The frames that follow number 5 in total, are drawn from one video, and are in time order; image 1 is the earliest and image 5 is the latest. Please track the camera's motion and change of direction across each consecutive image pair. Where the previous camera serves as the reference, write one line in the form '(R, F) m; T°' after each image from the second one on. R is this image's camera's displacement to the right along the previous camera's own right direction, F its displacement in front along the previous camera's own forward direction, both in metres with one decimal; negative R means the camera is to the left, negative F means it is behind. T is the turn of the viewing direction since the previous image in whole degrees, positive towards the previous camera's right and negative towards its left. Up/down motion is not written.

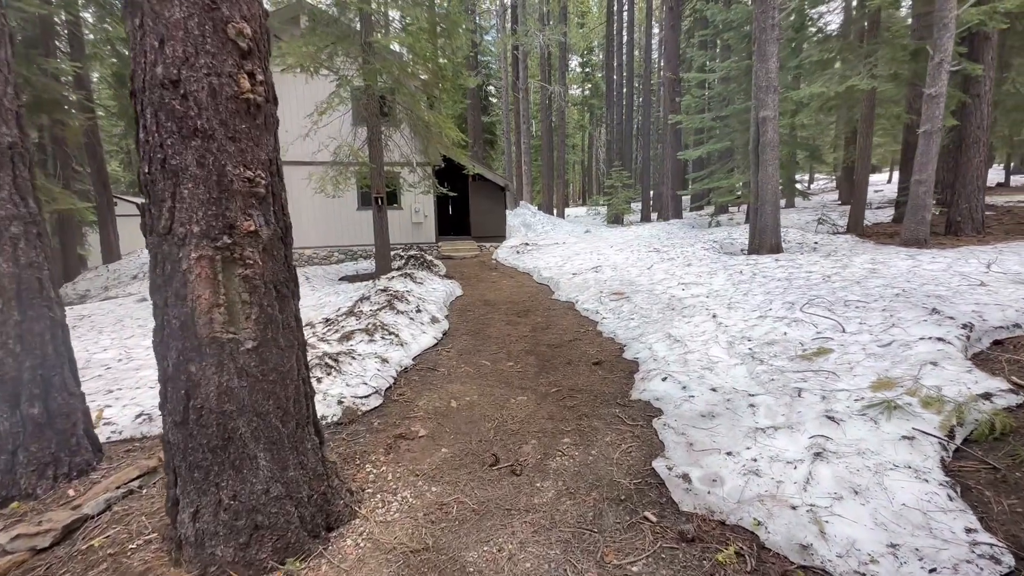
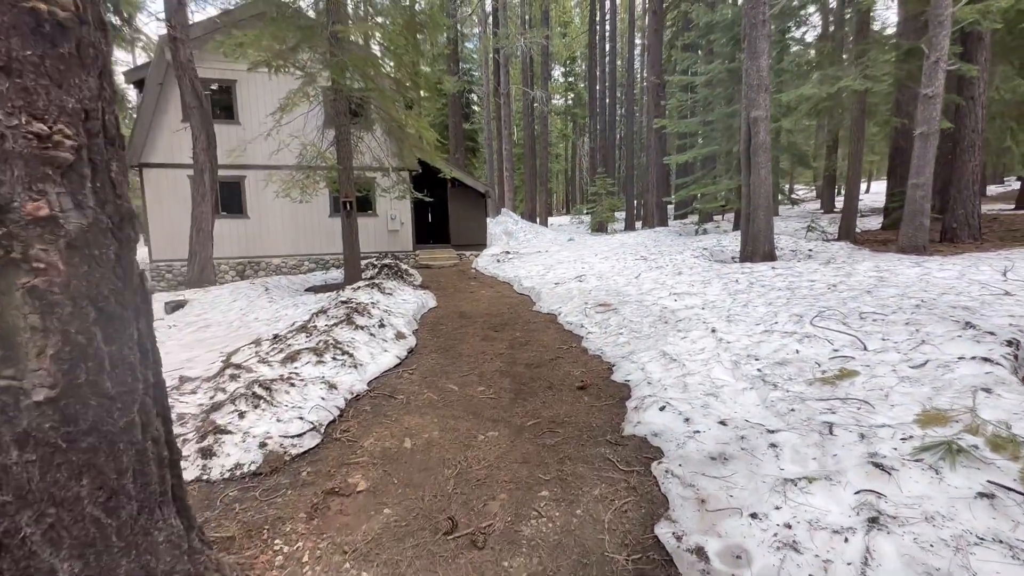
(+0.1, +0.7) m; +2°
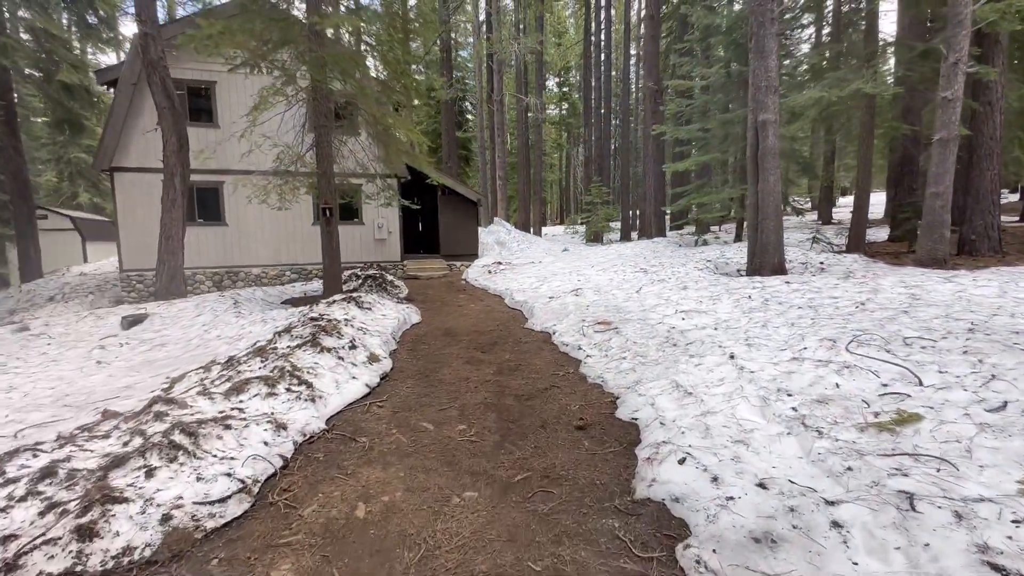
(+0.1, +0.7) m; +1°
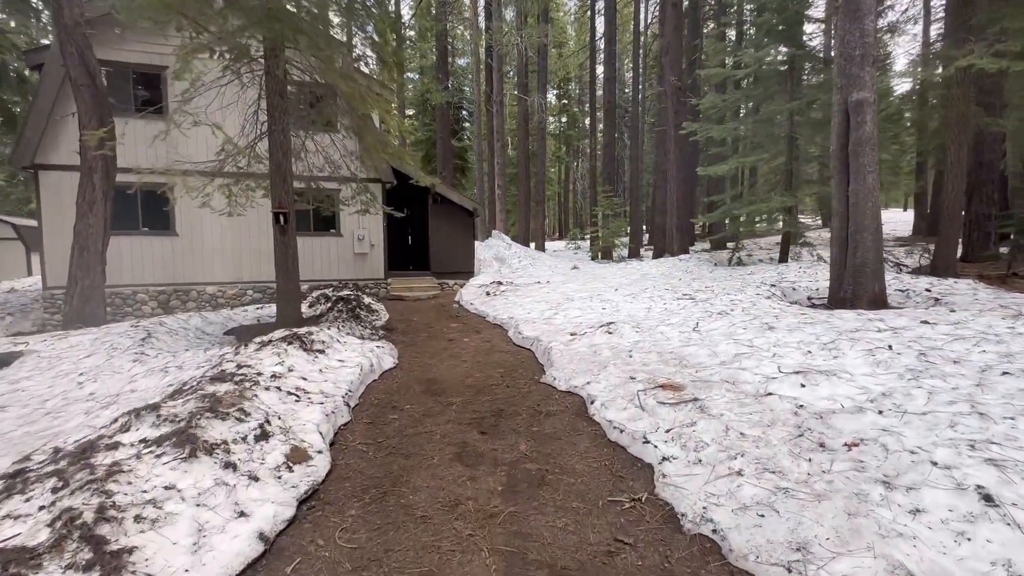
(-0.2, +2.1) m; +1°
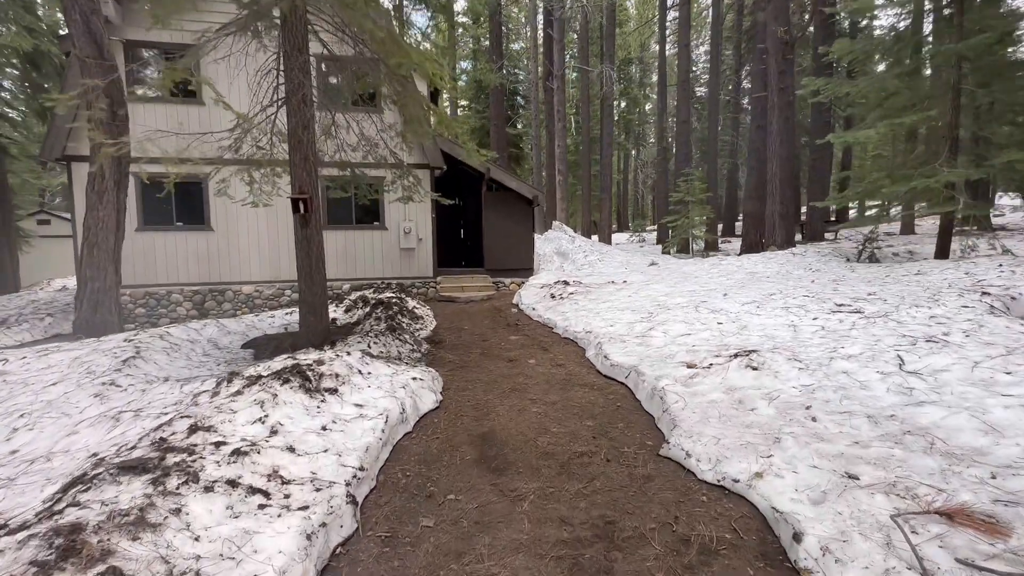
(-0.3, +1.8) m; -6°
